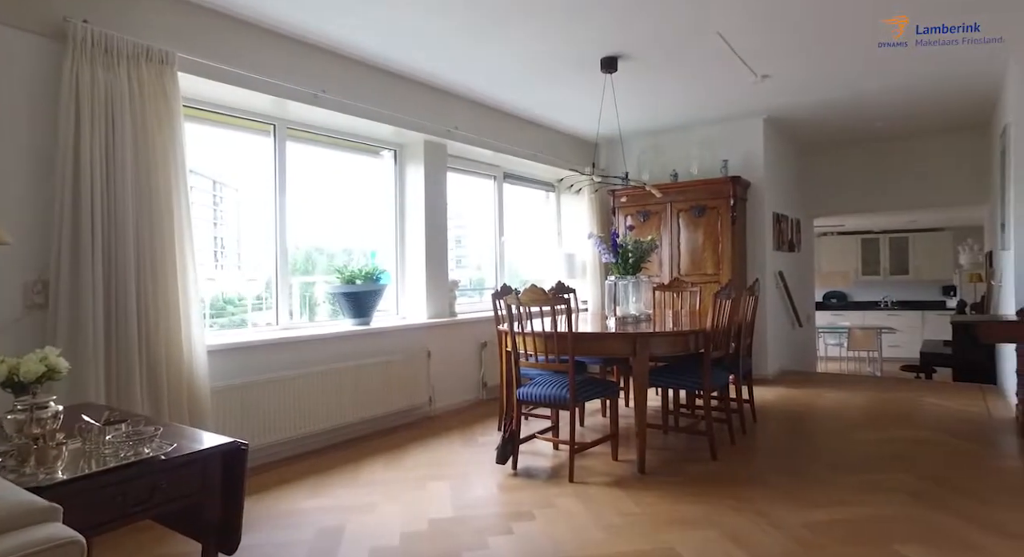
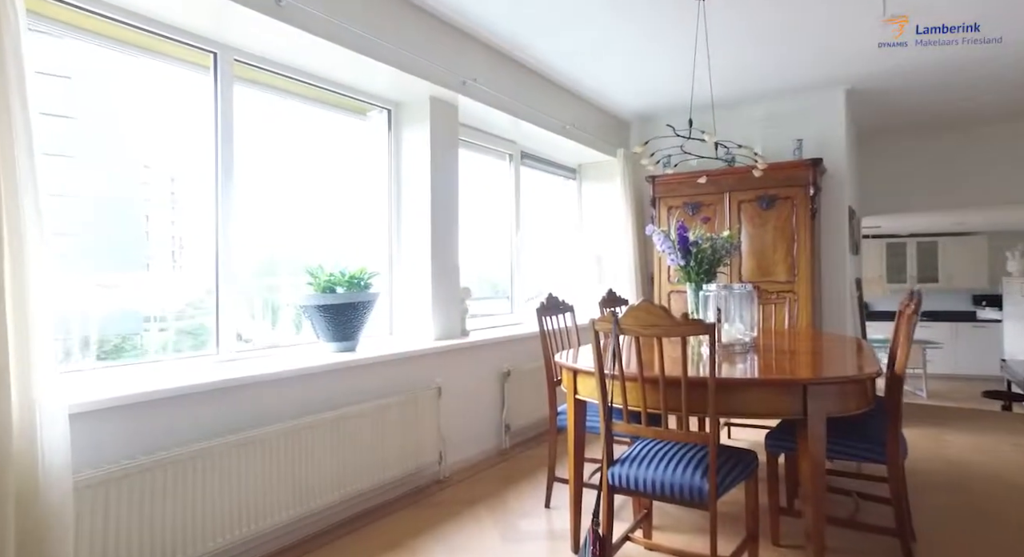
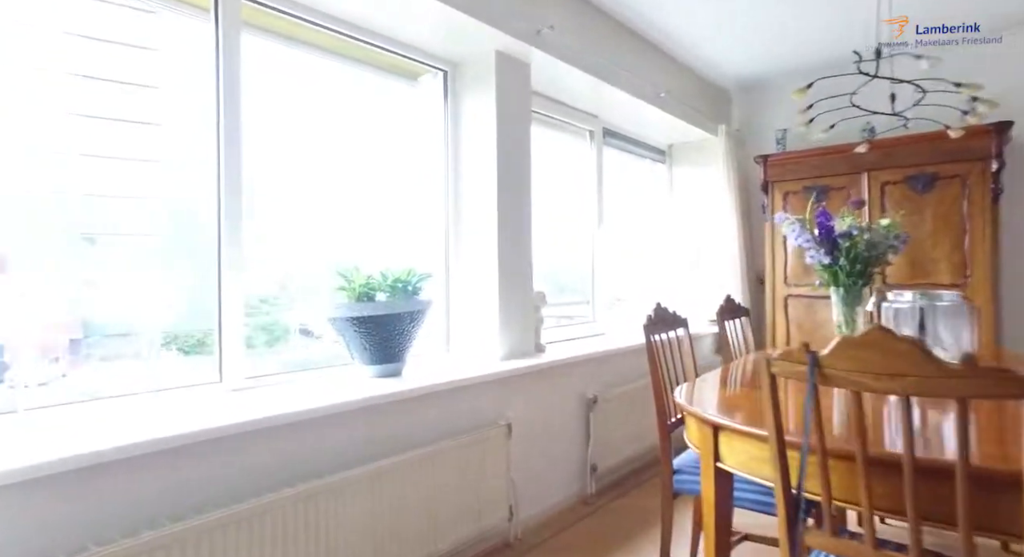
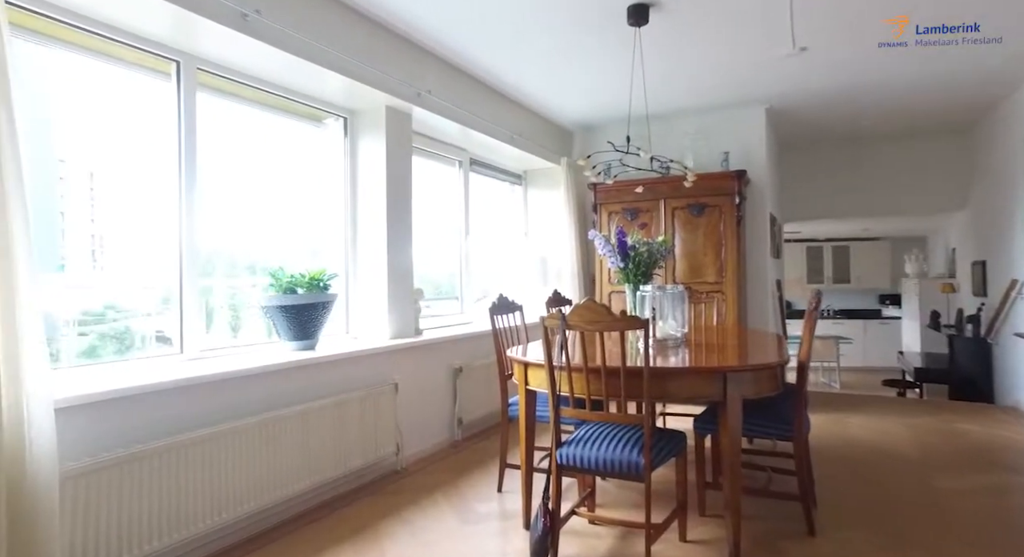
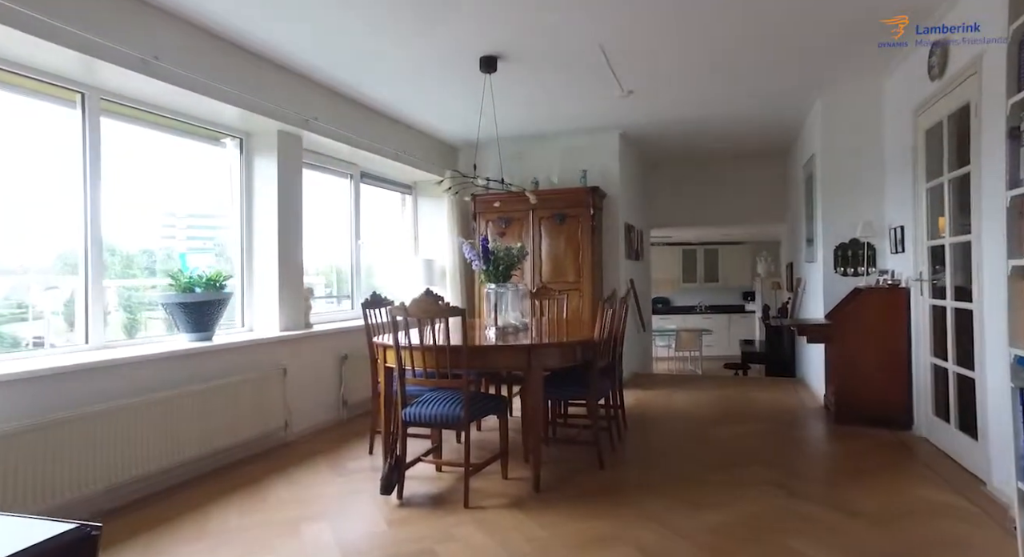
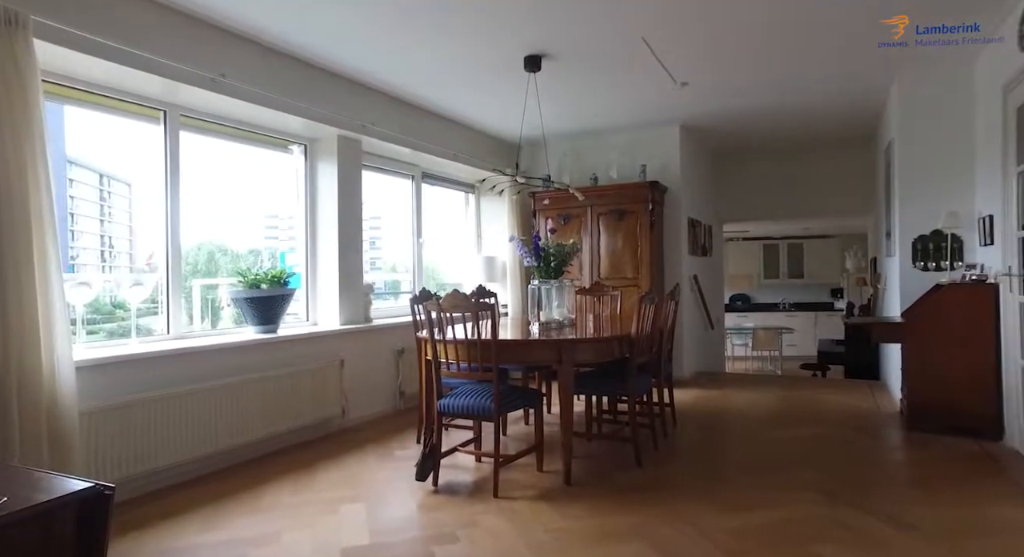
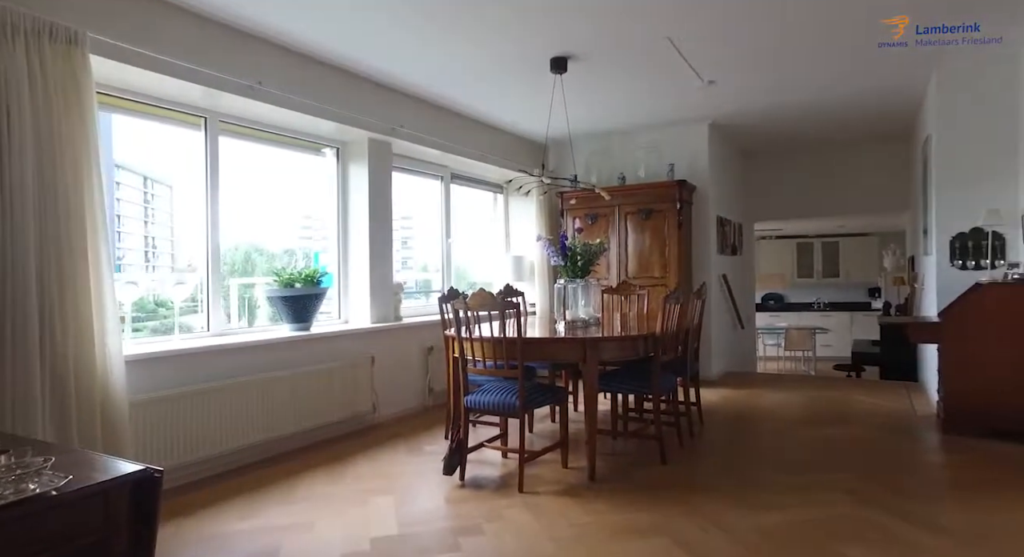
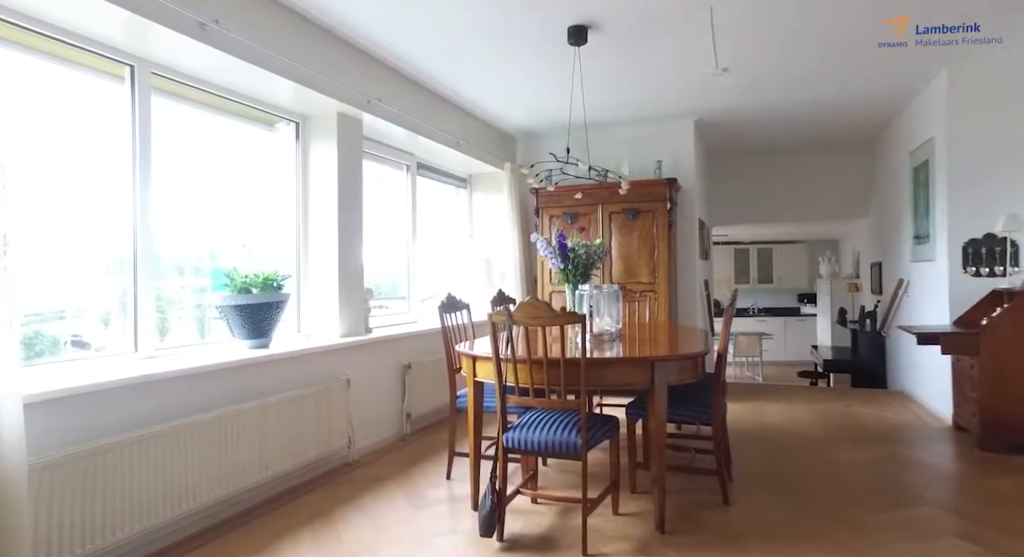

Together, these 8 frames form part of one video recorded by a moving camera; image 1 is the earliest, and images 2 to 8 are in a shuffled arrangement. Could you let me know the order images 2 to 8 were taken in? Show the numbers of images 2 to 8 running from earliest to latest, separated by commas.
7, 6, 5, 8, 4, 2, 3
